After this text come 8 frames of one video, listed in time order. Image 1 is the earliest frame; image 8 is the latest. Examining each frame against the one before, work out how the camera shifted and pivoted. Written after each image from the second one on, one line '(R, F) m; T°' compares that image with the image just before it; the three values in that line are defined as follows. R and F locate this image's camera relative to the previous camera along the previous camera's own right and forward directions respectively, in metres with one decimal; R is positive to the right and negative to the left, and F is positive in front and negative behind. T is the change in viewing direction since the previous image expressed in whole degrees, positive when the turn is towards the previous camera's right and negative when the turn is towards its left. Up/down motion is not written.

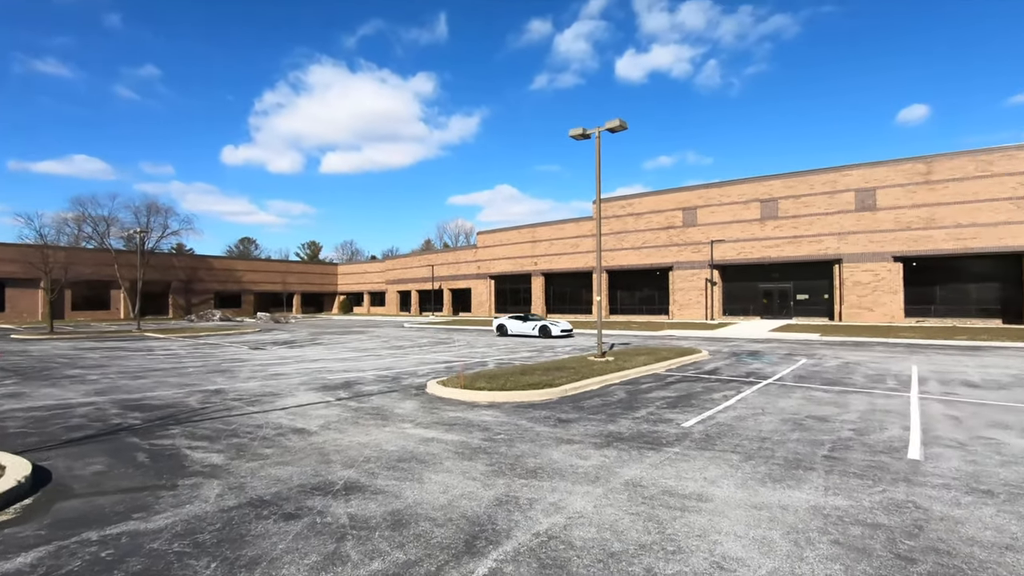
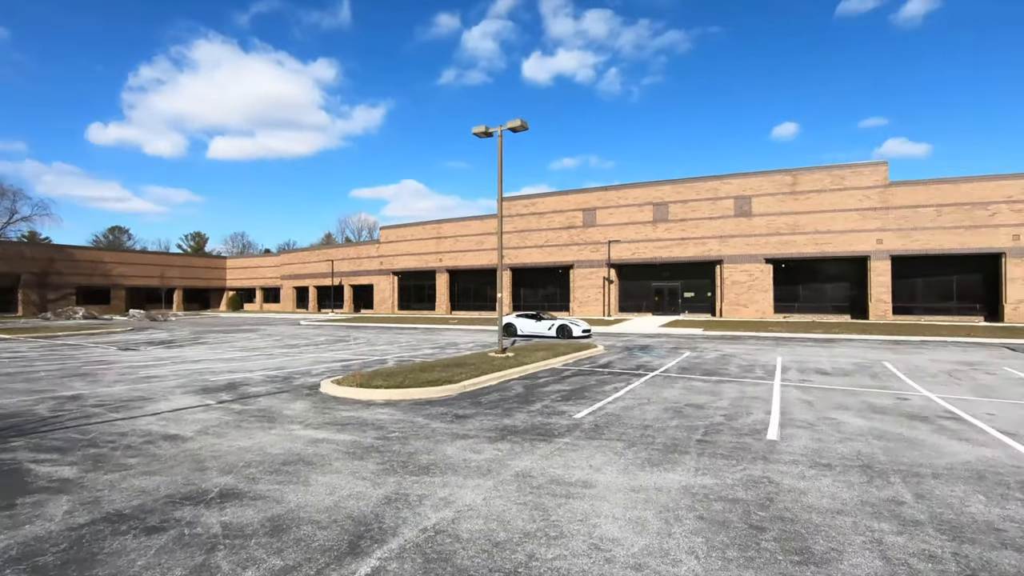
(+0.1, 0.0) m; +10°
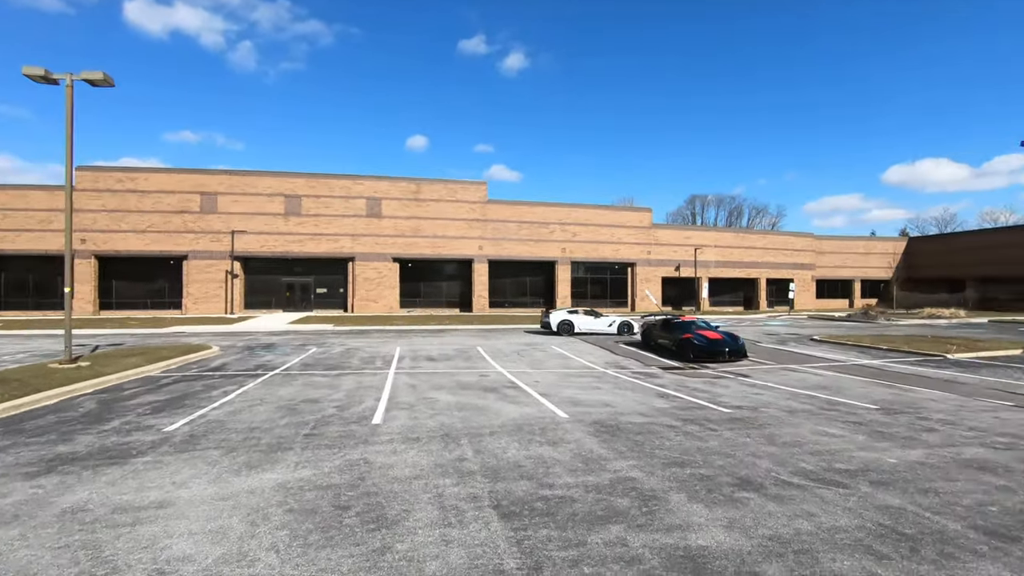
(+0.3, -0.2) m; +37°
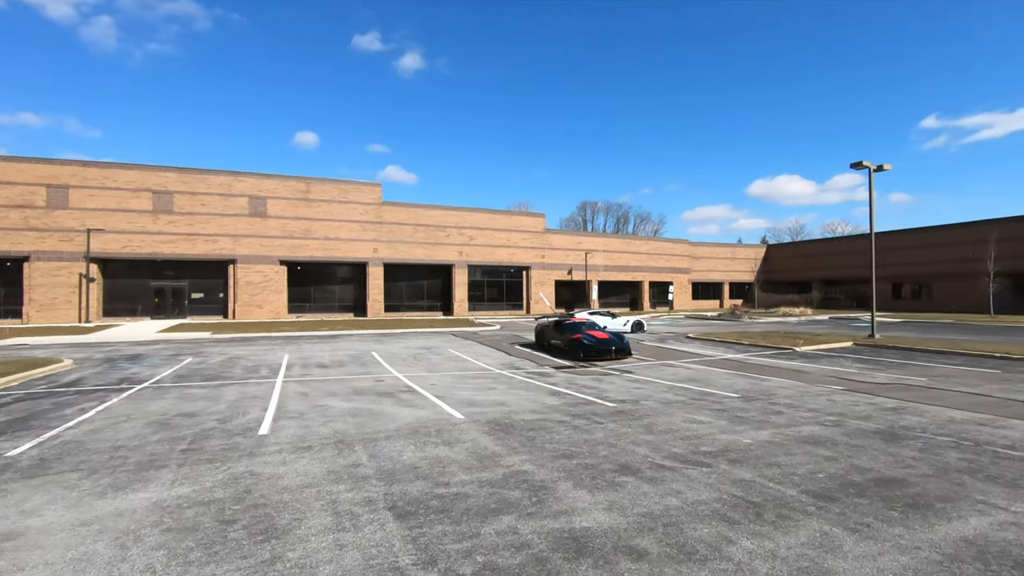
(0.0, -0.2) m; +11°
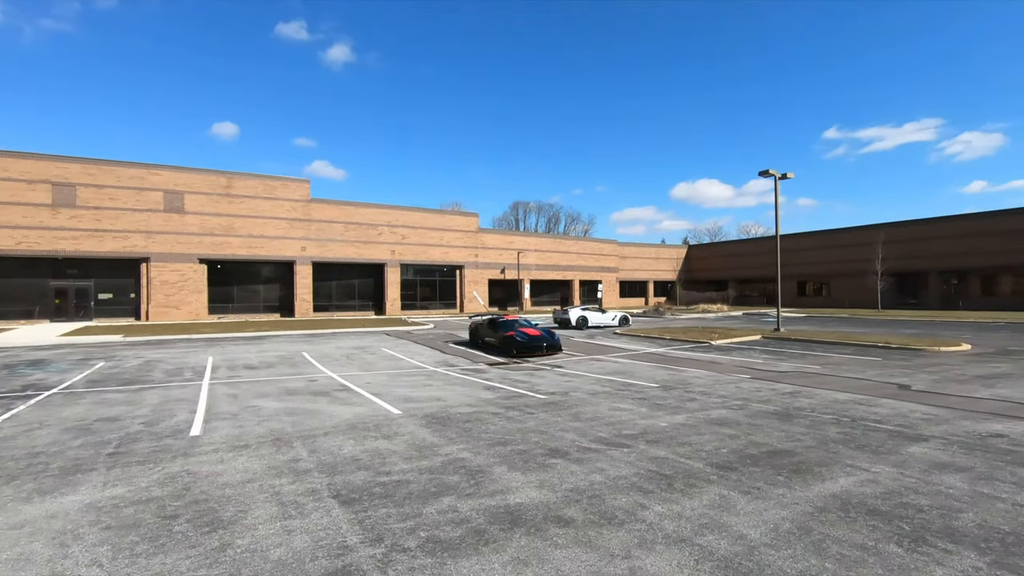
(-0.1, -0.4) m; +7°
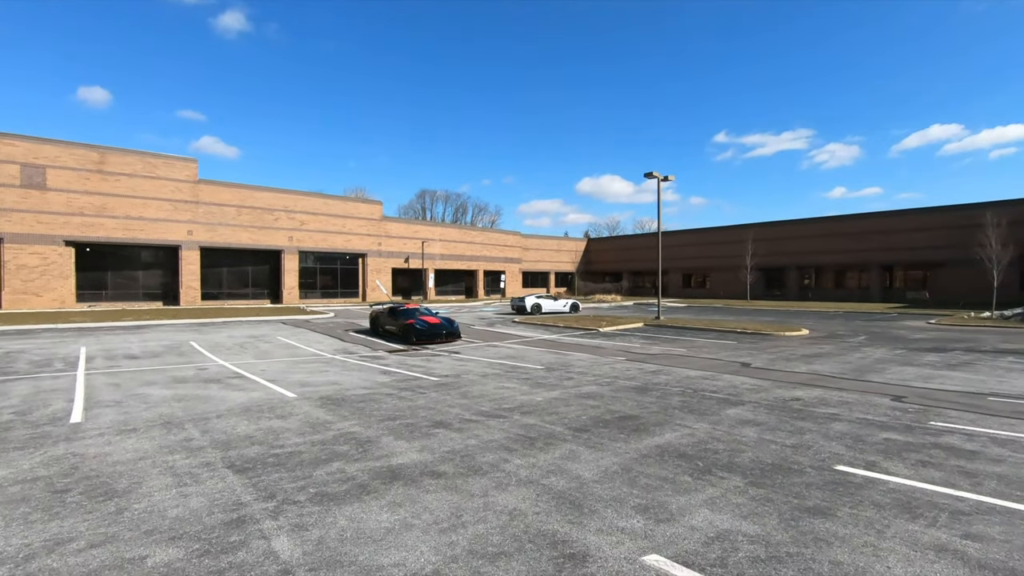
(+0.2, -0.8) m; +10°
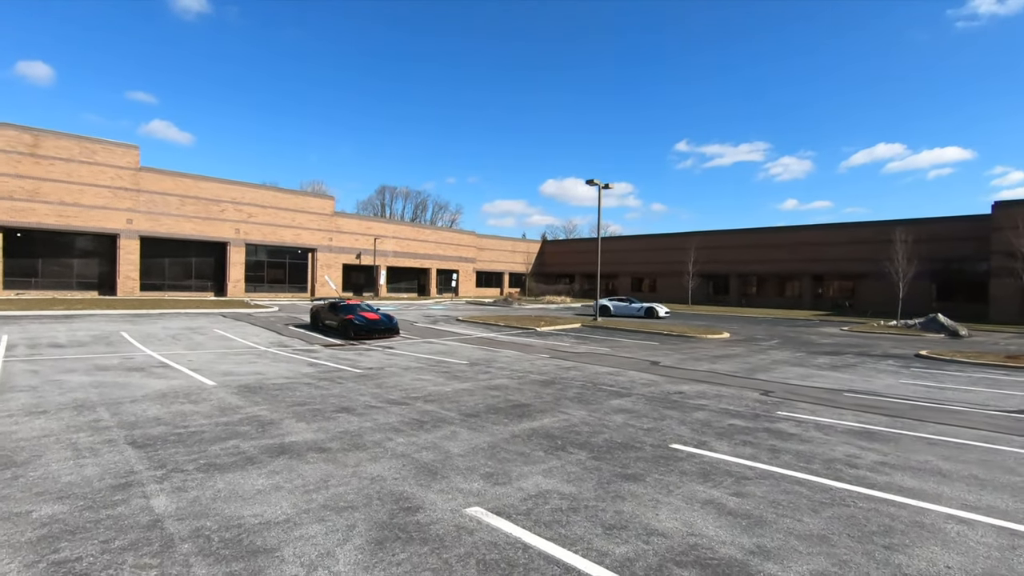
(+0.8, -0.7) m; +4°
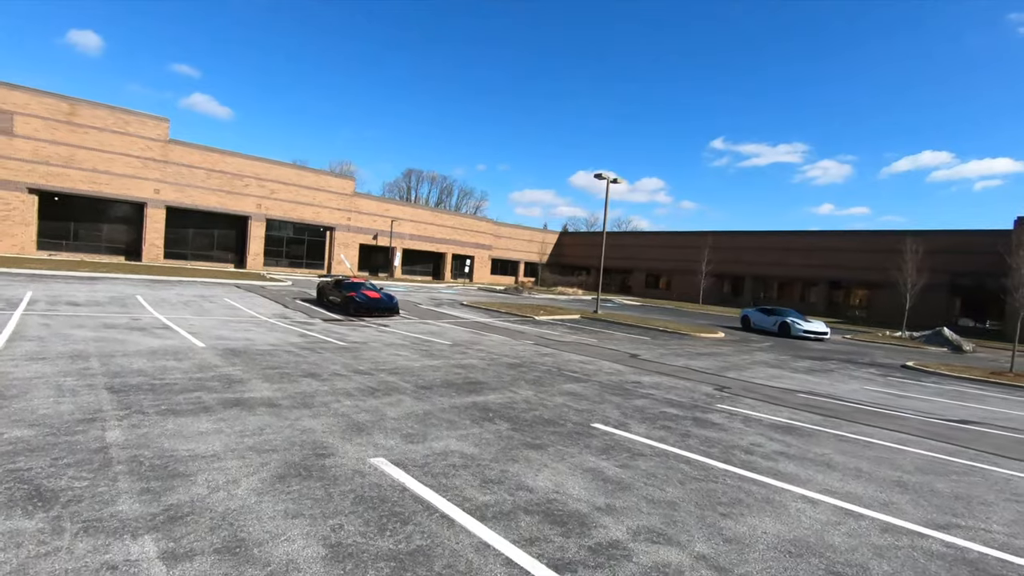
(+1.0, -0.5) m; -2°
